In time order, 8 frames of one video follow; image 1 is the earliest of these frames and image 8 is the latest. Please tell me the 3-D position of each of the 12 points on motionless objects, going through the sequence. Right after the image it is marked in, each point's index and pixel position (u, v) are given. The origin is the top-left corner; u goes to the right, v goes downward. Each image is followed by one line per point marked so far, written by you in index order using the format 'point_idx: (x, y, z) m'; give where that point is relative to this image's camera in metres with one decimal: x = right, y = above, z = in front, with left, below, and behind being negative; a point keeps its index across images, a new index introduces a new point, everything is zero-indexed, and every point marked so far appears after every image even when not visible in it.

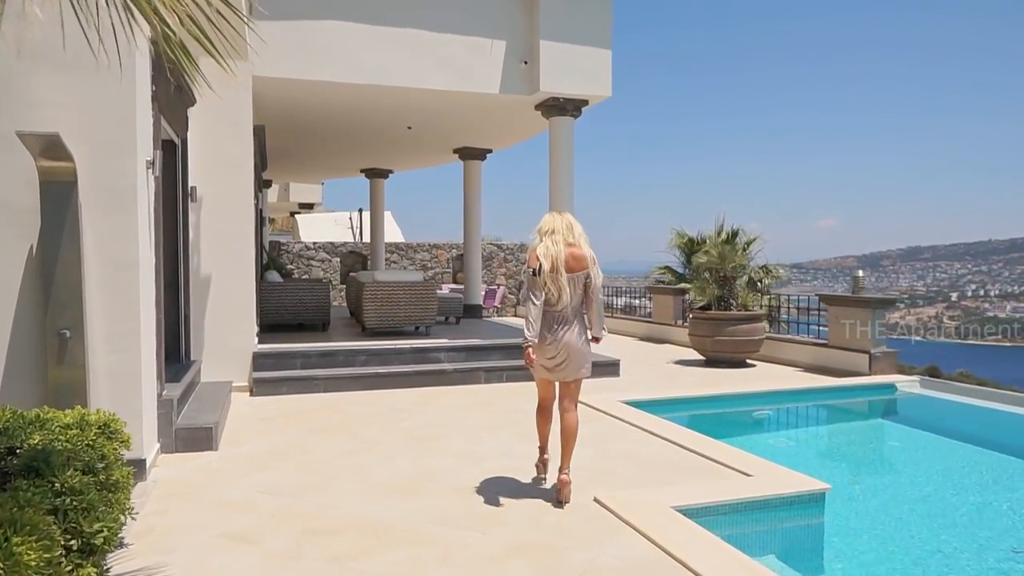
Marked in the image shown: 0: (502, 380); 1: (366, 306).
0: (-0.1, -0.9, +6.9) m
1: (-1.5, -0.2, +7.6) m
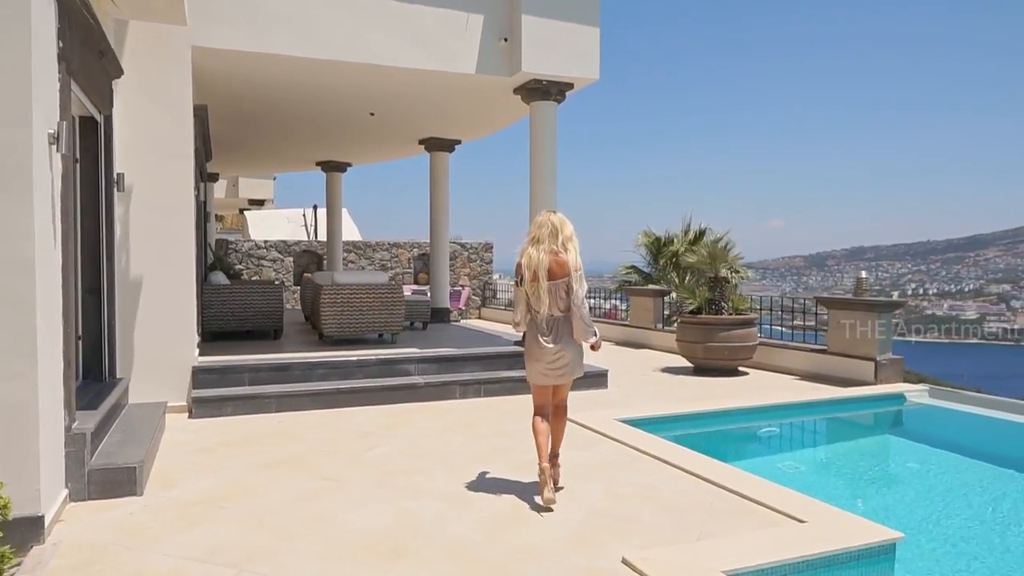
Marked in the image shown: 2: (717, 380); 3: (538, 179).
0: (-0.3, -0.9, +6.1) m
1: (-1.8, -0.2, +6.7) m
2: (+2.0, -0.9, +7.1) m
3: (+0.2, +1.1, +6.8) m
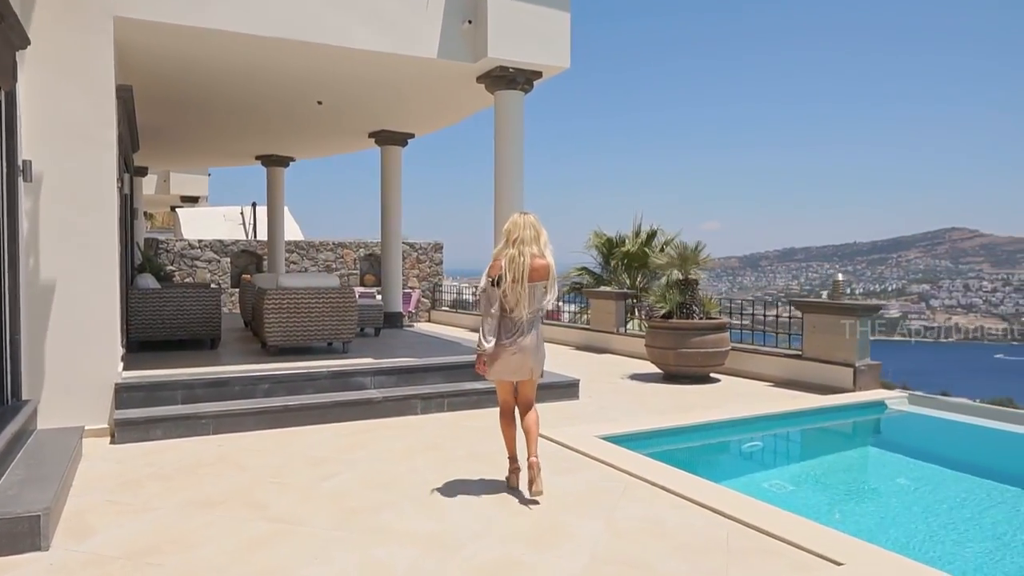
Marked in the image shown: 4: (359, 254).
0: (-0.5, -0.9, +5.6) m
1: (-2.1, -0.3, +6.1) m
2: (+1.7, -0.9, +6.7) m
3: (-0.1, +1.0, +6.3) m
4: (-3.3, +0.7, +15.5) m
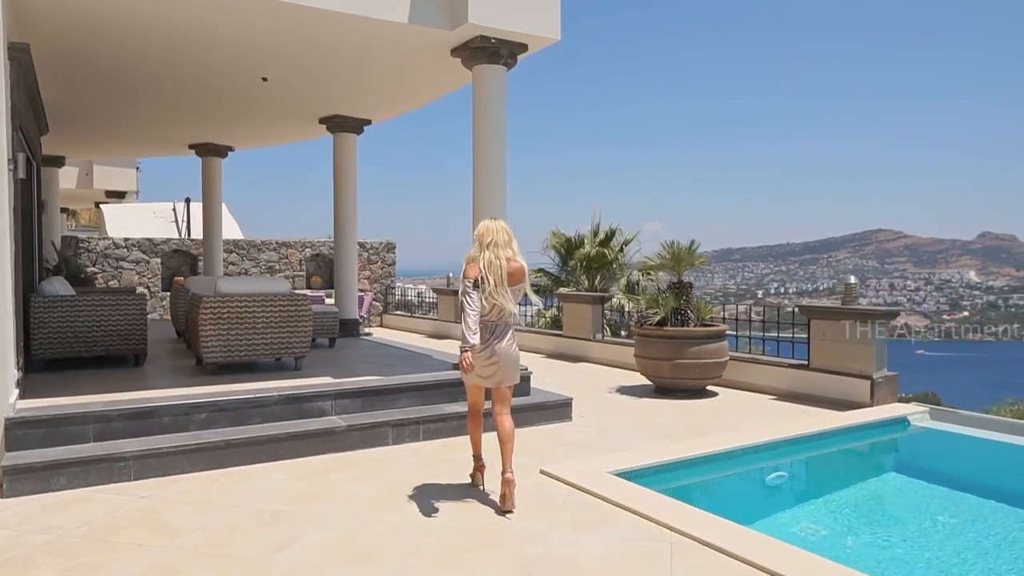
0: (-0.6, -1.0, +4.7) m
1: (-2.2, -0.3, +5.1) m
2: (+1.5, -1.0, +6.0) m
3: (-0.2, +1.0, +5.5) m
4: (-4.1, +0.7, +14.4) m
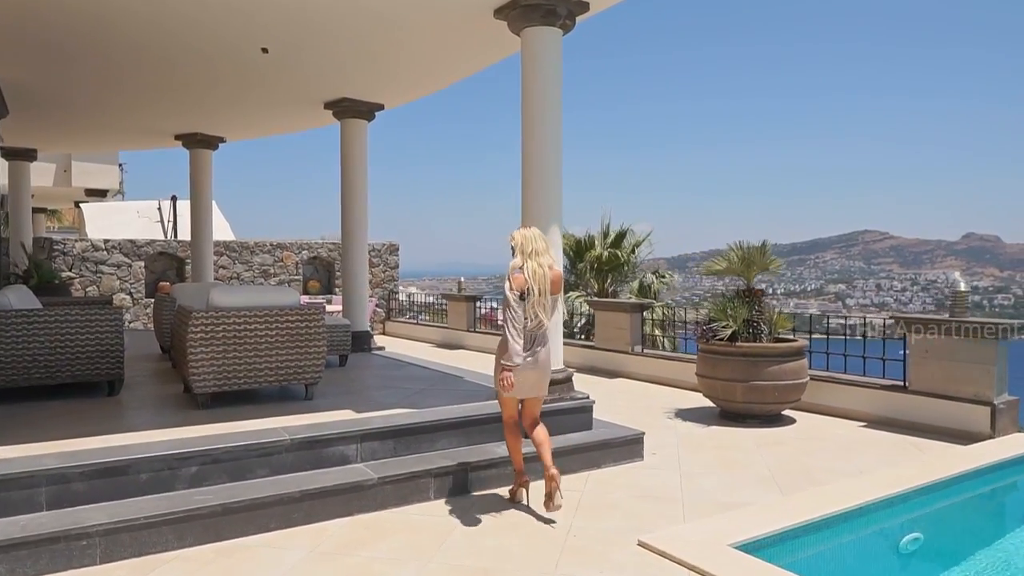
0: (-0.2, -1.1, +3.8) m
1: (-1.8, -0.4, +4.1) m
2: (+1.8, -1.0, +5.1) m
3: (+0.1, +0.9, +4.5) m
4: (-3.9, +0.6, +13.4) m
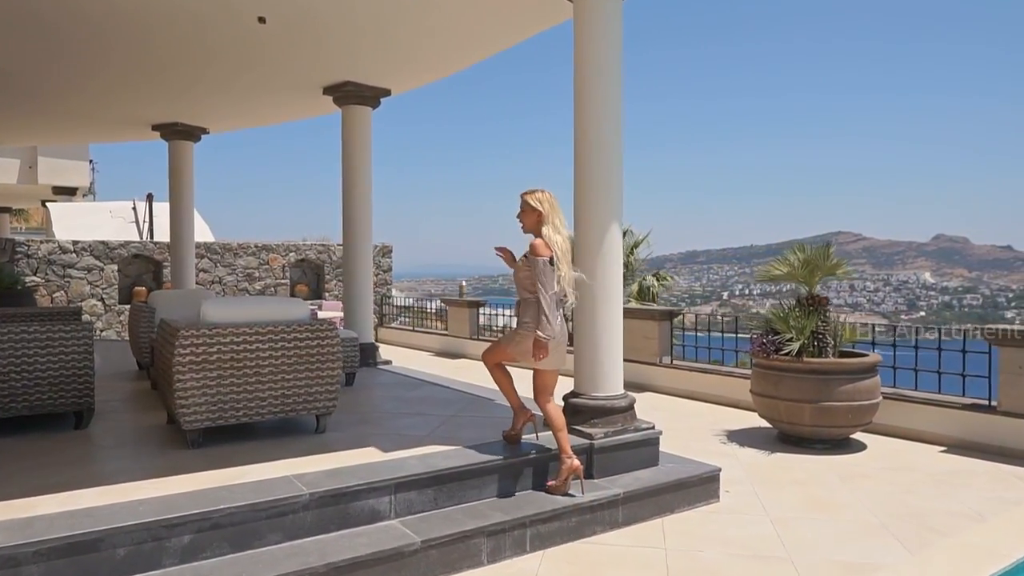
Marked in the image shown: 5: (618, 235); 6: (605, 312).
0: (0.0, -1.1, +3.0) m
1: (-1.5, -0.4, +3.4) m
2: (+2.1, -1.1, +4.4) m
3: (+0.4, +0.9, +3.8) m
4: (-3.9, +0.5, +12.5) m
5: (+0.5, +0.3, +3.8) m
6: (+0.5, -0.1, +3.7) m
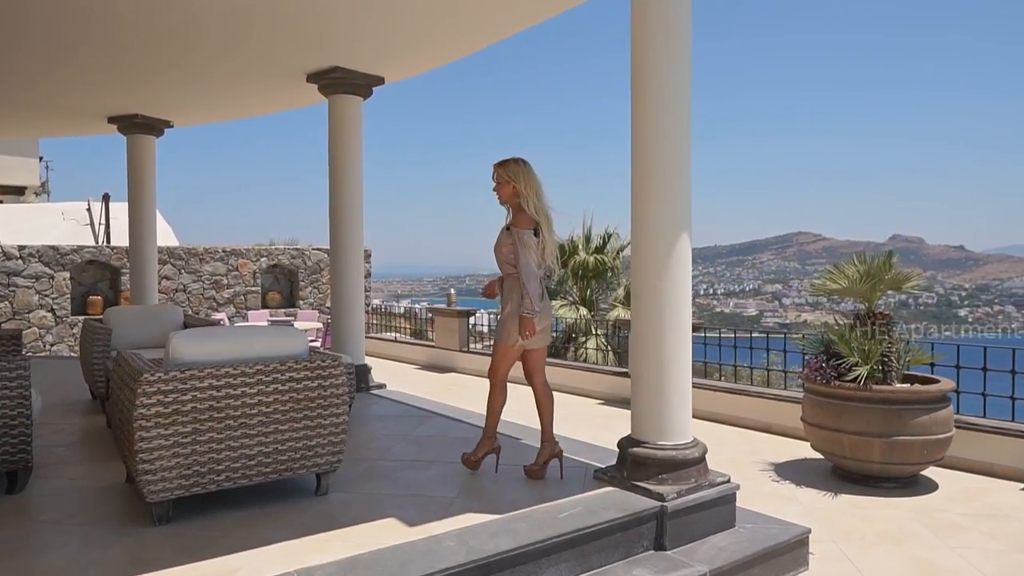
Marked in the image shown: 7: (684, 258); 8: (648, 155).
0: (+0.3, -1.2, +2.4) m
1: (-1.3, -0.5, +2.6) m
2: (+2.3, -1.2, +3.8) m
3: (+0.6, +0.8, +3.1) m
4: (-4.1, +0.4, +11.7) m
5: (+0.7, +0.2, +3.1) m
6: (+0.7, -0.2, +3.1) m
7: (+0.7, +0.1, +3.1) m
8: (+0.6, +0.6, +3.1) m
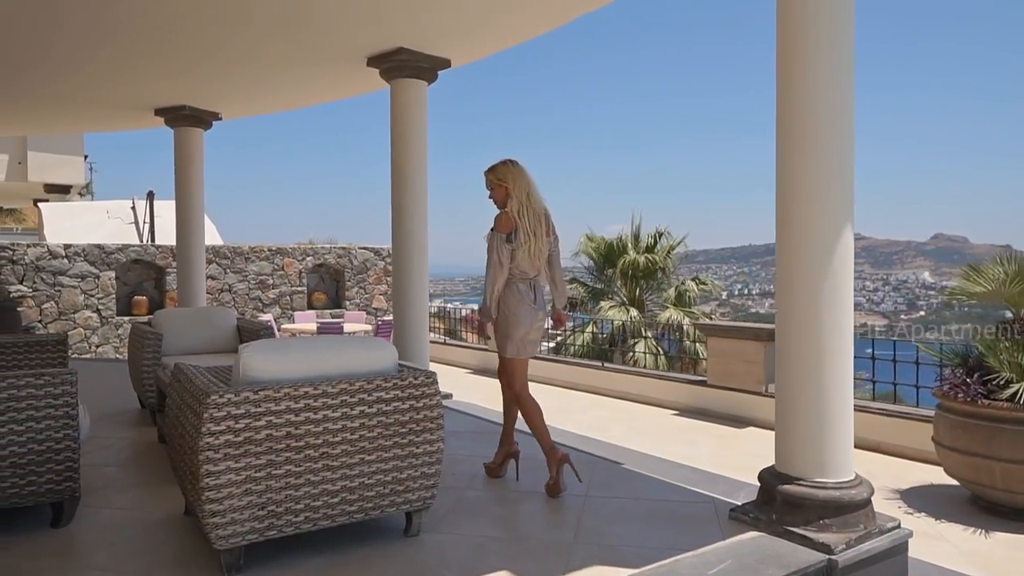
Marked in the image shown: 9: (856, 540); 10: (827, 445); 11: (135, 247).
0: (+0.7, -1.2, +1.8) m
1: (-0.9, -0.6, +2.2) m
2: (+2.7, -1.2, +3.2) m
3: (+1.0, +0.7, +2.6) m
4: (-3.3, +0.4, +11.3) m
5: (+1.2, +0.2, +2.6) m
6: (+1.1, -0.2, +2.5) m
7: (+1.2, +0.1, +2.6) m
8: (+1.0, +0.6, +2.6) m
9: (+1.1, -0.8, +2.4) m
10: (+1.1, -0.6, +2.5) m
11: (-5.4, +0.6, +10.4) m
